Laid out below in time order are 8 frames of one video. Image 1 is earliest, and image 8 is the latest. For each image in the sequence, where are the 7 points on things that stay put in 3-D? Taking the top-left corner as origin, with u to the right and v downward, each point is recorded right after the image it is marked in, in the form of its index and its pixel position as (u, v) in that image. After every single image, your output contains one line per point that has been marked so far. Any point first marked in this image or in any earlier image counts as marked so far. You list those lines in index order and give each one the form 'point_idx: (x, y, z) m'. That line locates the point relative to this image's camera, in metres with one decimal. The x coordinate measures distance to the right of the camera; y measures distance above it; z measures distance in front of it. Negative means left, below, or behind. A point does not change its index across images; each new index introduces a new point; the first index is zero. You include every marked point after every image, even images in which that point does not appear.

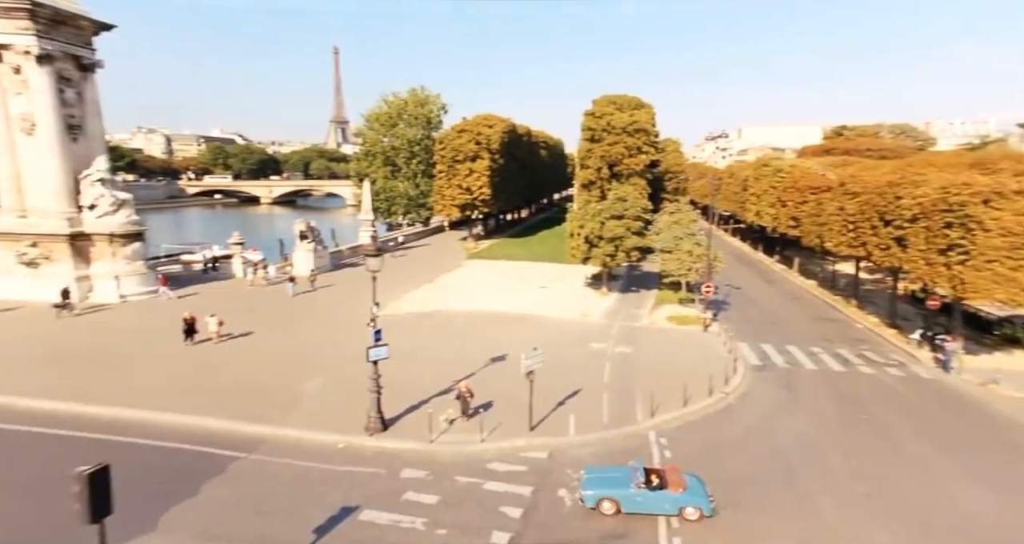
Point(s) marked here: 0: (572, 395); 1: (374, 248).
0: (+1.6, -3.7, +18.2) m
1: (-4.1, +0.7, +16.8) m
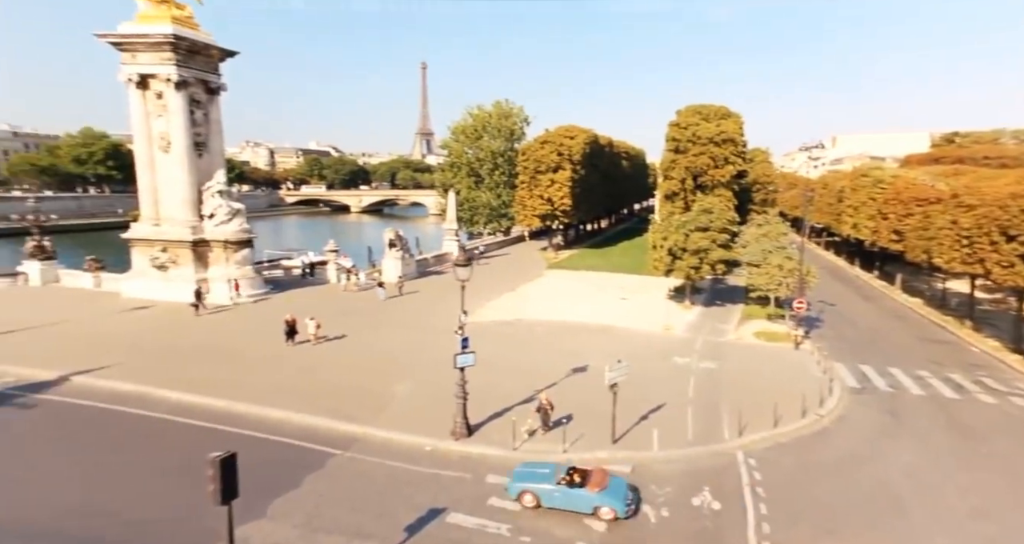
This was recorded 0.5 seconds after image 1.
0: (+4.3, -4.1, +18.1) m
1: (-1.5, +0.4, +17.4) m
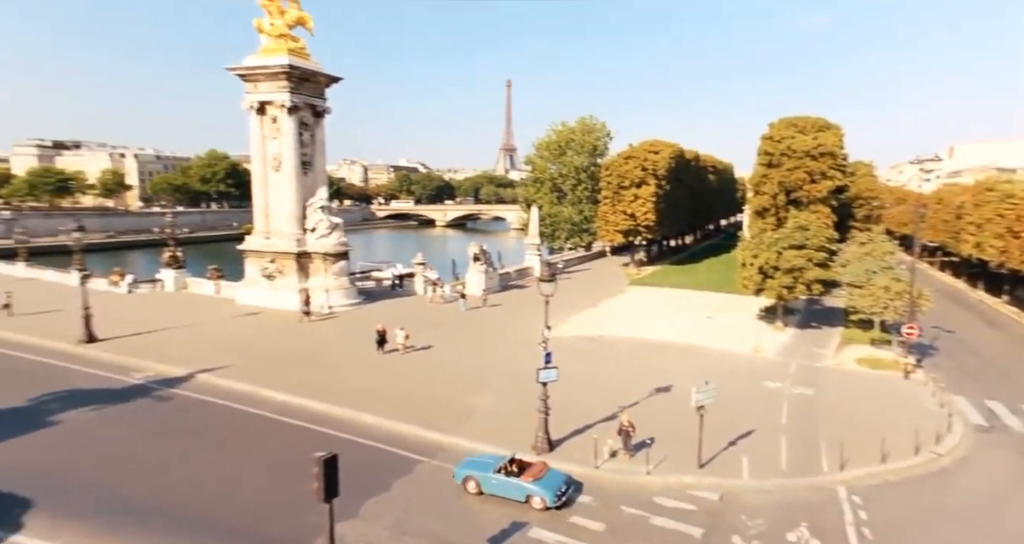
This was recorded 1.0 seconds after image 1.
0: (+6.7, -4.7, +17.4) m
1: (+1.1, 0.0, +17.6) m
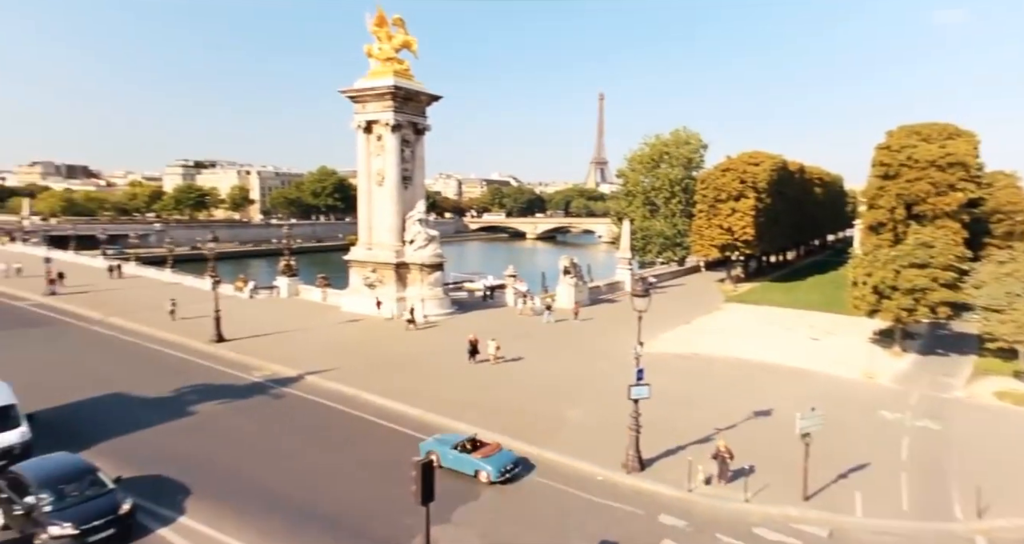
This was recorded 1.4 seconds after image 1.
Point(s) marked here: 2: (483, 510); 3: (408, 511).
0: (+9.3, -5.2, +16.1) m
1: (+3.8, -0.5, +17.2) m
2: (-0.6, -5.5, +13.8) m
3: (-2.2, -5.1, +12.9) m
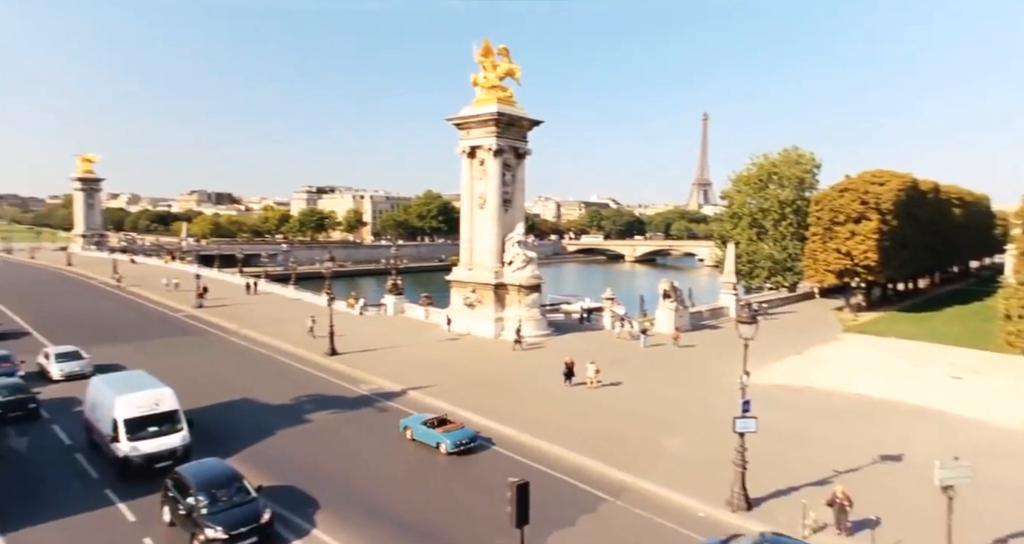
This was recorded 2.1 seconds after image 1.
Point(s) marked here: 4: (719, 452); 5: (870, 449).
0: (+11.6, -6.0, +14.3) m
1: (+6.5, -1.2, +16.4) m
2: (+1.5, -6.0, +13.6) m
3: (-0.2, -5.6, +13.0) m
4: (+6.7, -5.7, +19.3) m
5: (+11.6, -5.7, +19.7) m
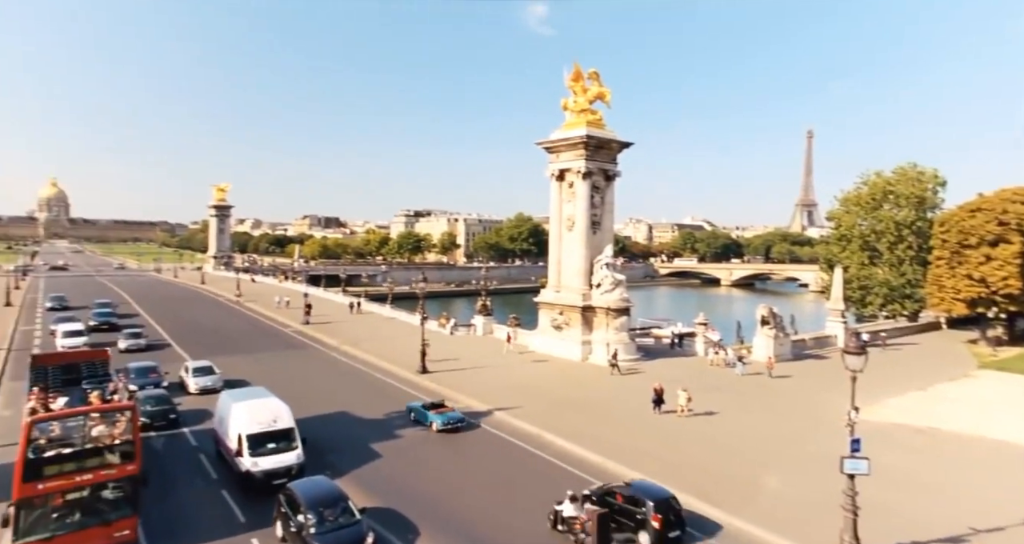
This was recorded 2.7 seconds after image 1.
0: (+13.4, -6.6, +12.2) m
1: (+8.7, -1.8, +15.3) m
2: (+3.3, -6.5, +13.1) m
3: (+1.5, -6.0, +12.7) m
4: (+9.2, -6.5, +17.9) m
5: (+14.2, -6.6, +17.6) m
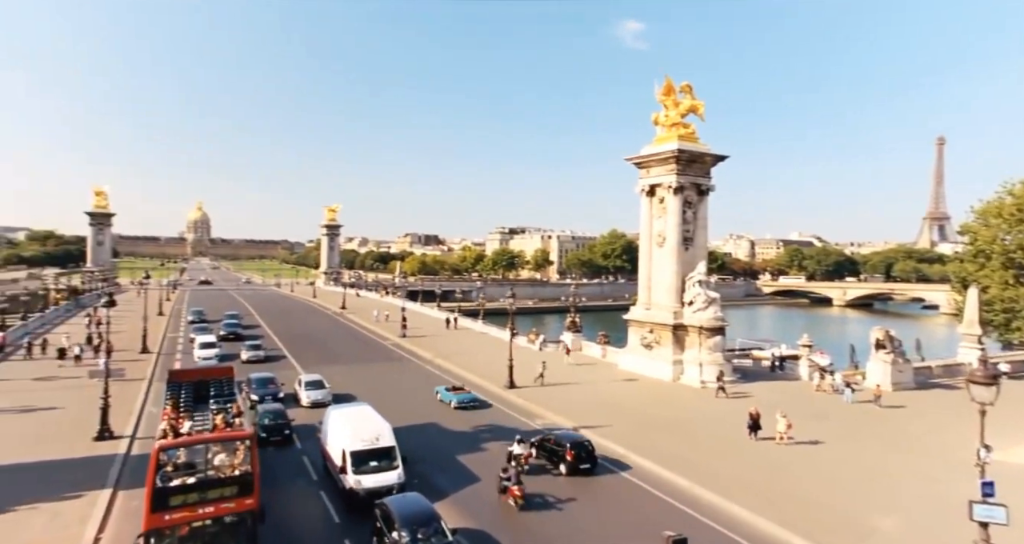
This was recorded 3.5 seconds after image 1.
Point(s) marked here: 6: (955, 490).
0: (+14.5, -7.0, +9.9) m
1: (+10.4, -2.3, +13.8) m
2: (+4.7, -6.8, +12.4) m
3: (+2.9, -6.4, +12.4) m
4: (+11.3, -7.0, +16.2) m
5: (+16.2, -7.1, +15.0) m
6: (+14.0, -7.0, +19.8) m
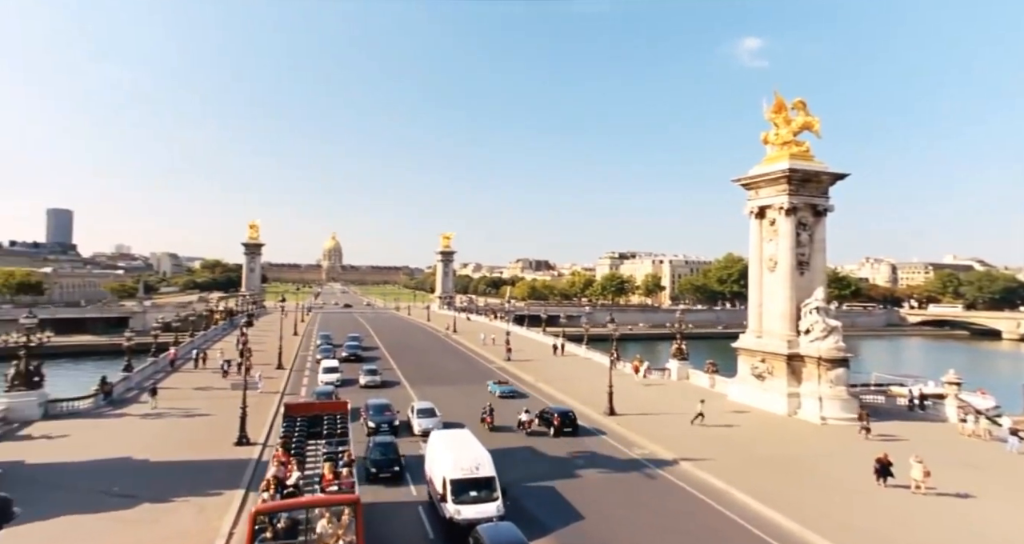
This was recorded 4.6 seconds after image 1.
0: (+14.7, -7.2, +6.5) m
1: (+11.6, -2.7, +11.4) m
2: (+5.7, -7.2, +11.1) m
3: (+3.9, -6.8, +11.4) m
4: (+13.0, -7.6, +13.3) m
5: (+17.4, -7.6, +11.2) m
6: (+16.3, -7.7, +16.3) m
